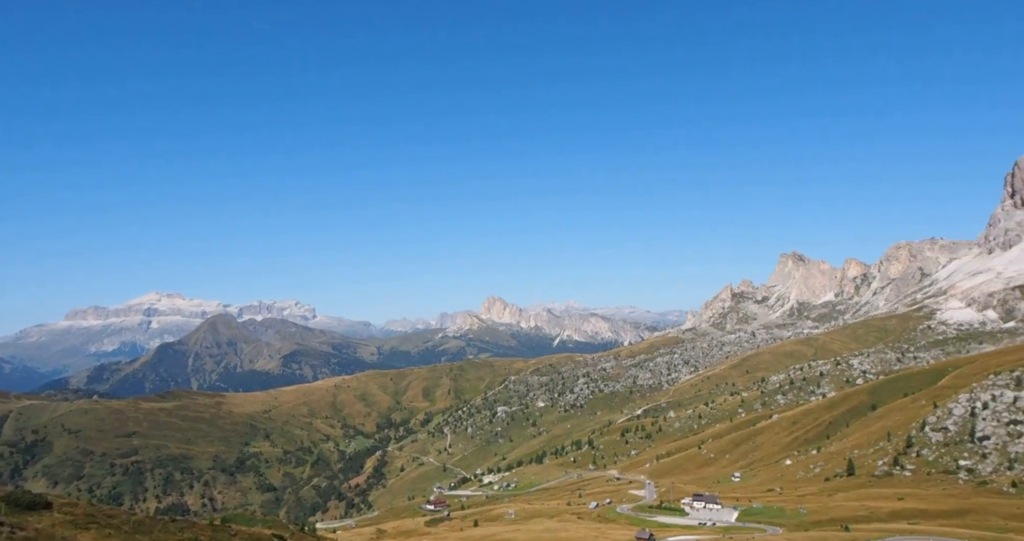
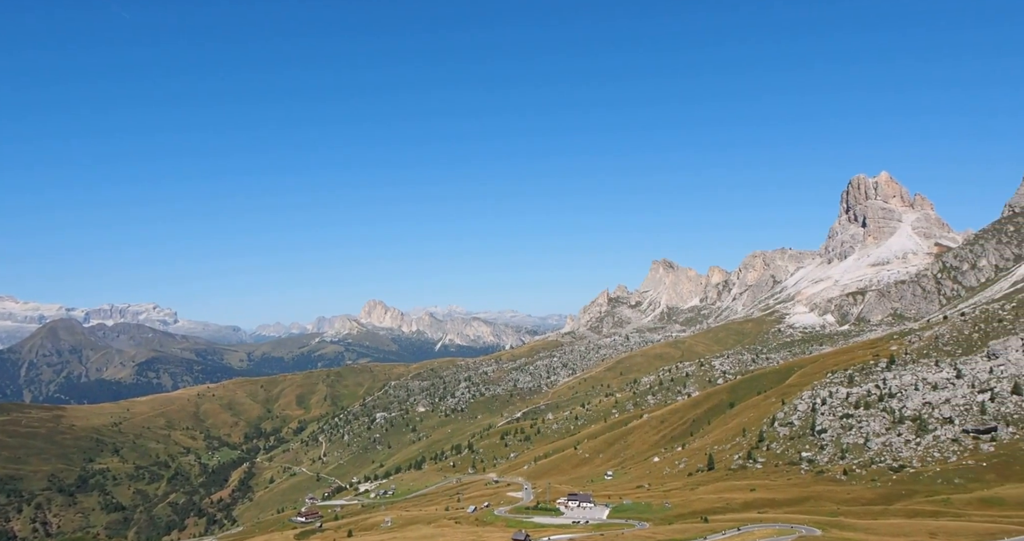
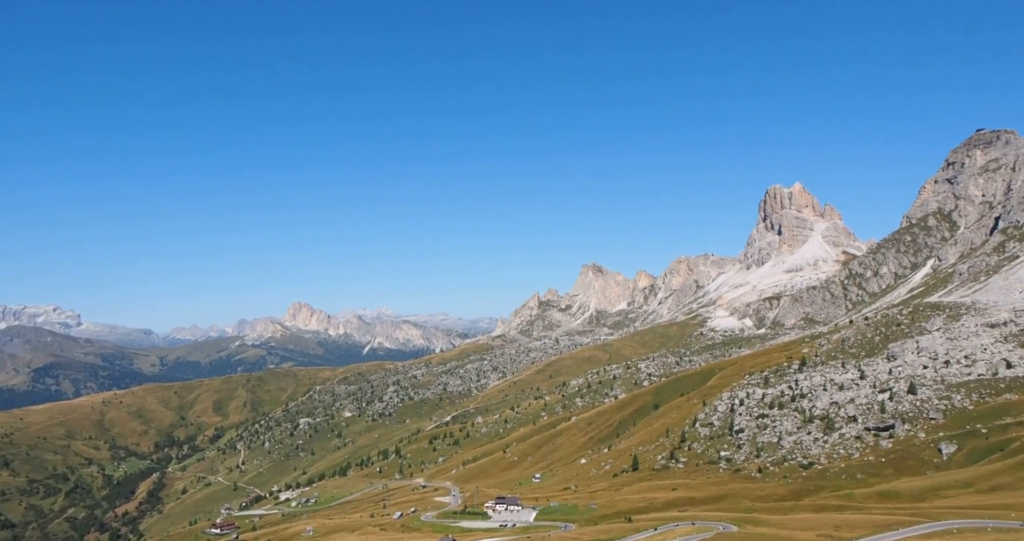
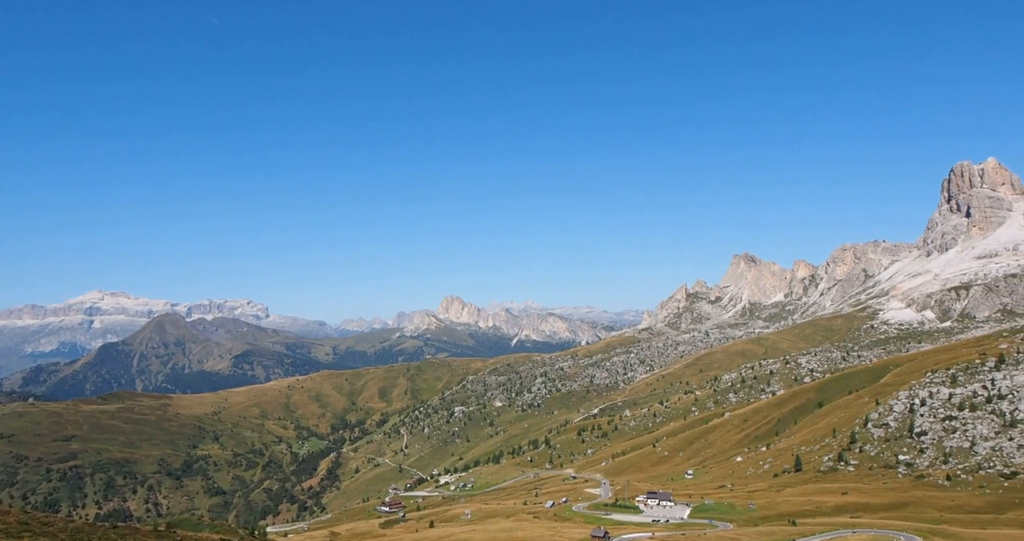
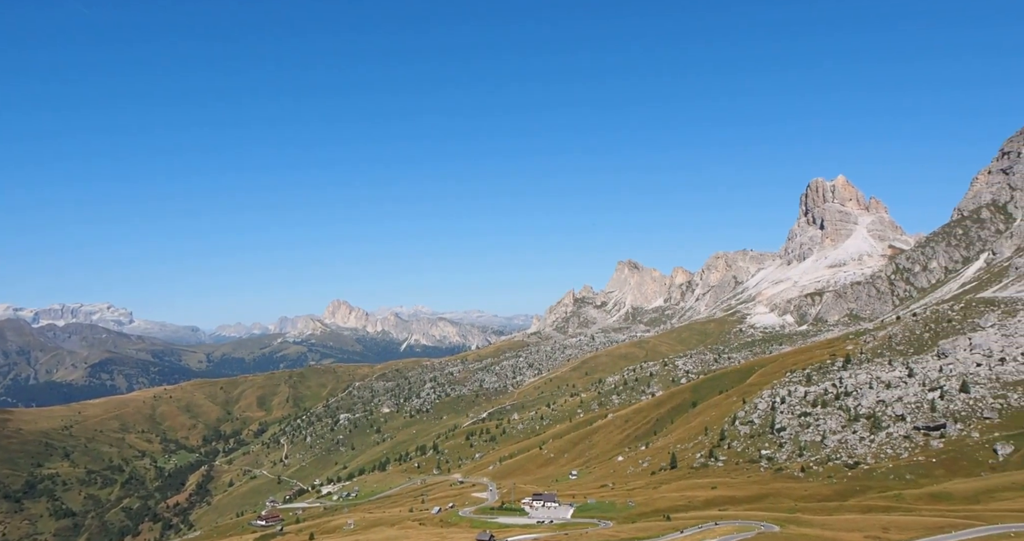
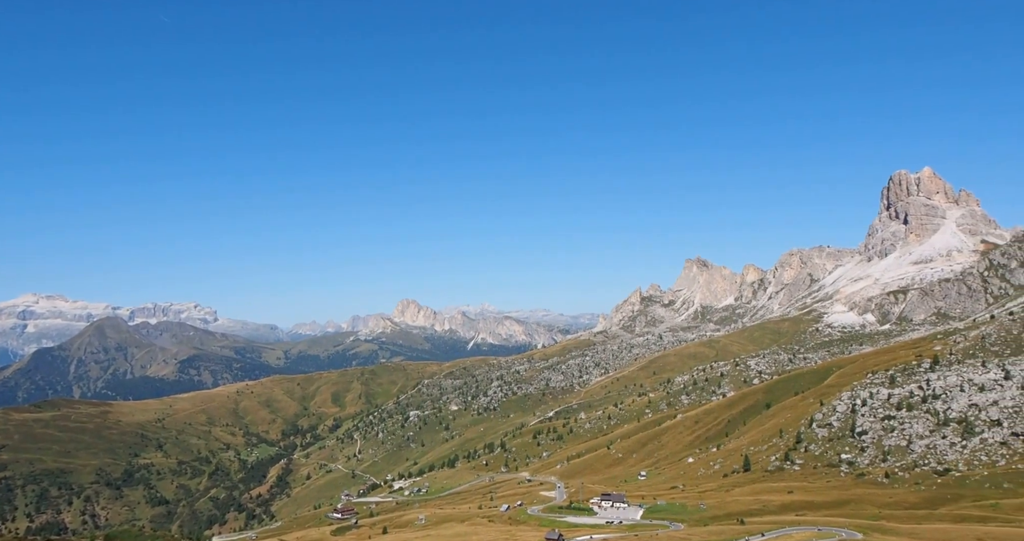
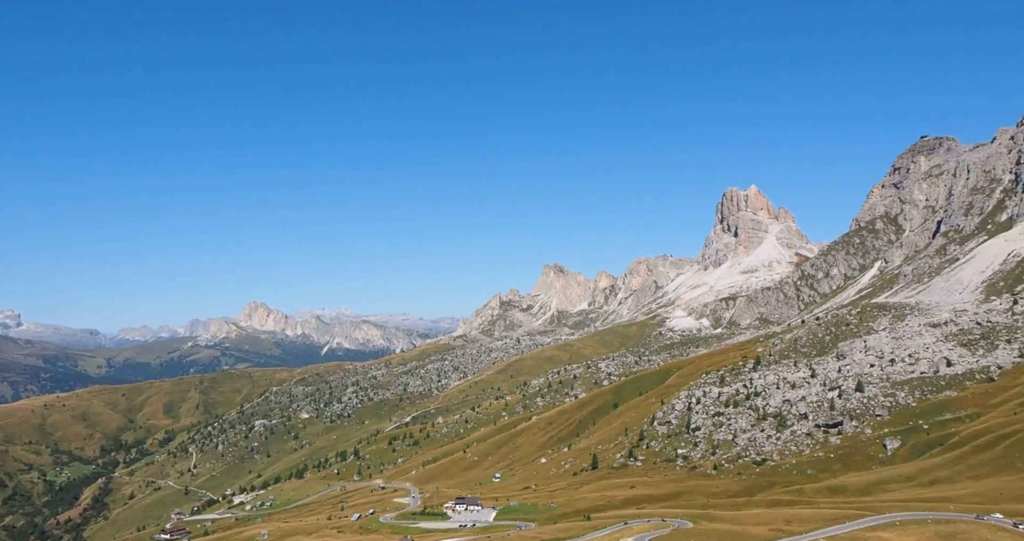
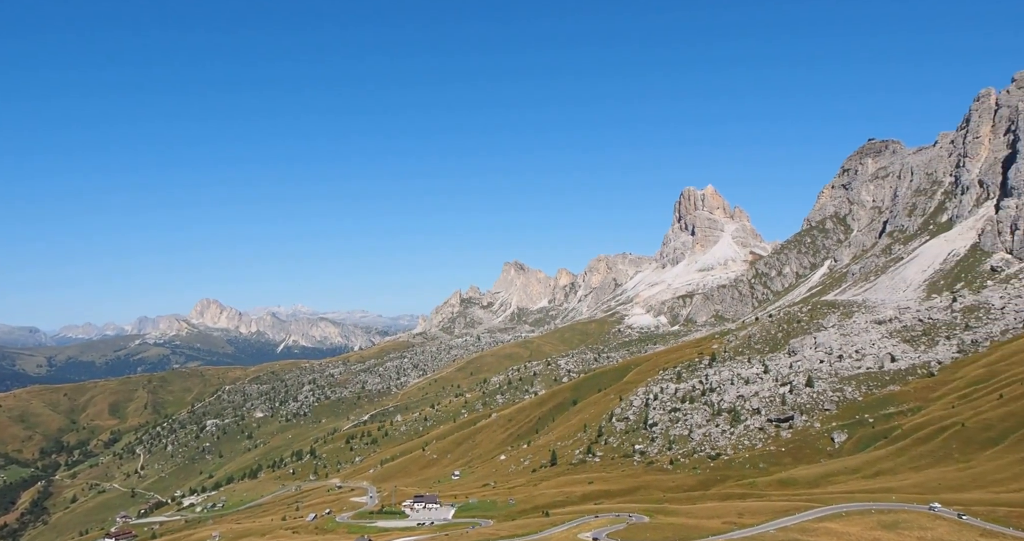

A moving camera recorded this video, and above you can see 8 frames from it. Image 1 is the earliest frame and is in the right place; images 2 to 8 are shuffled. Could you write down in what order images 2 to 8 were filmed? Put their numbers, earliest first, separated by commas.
4, 6, 2, 5, 3, 7, 8
